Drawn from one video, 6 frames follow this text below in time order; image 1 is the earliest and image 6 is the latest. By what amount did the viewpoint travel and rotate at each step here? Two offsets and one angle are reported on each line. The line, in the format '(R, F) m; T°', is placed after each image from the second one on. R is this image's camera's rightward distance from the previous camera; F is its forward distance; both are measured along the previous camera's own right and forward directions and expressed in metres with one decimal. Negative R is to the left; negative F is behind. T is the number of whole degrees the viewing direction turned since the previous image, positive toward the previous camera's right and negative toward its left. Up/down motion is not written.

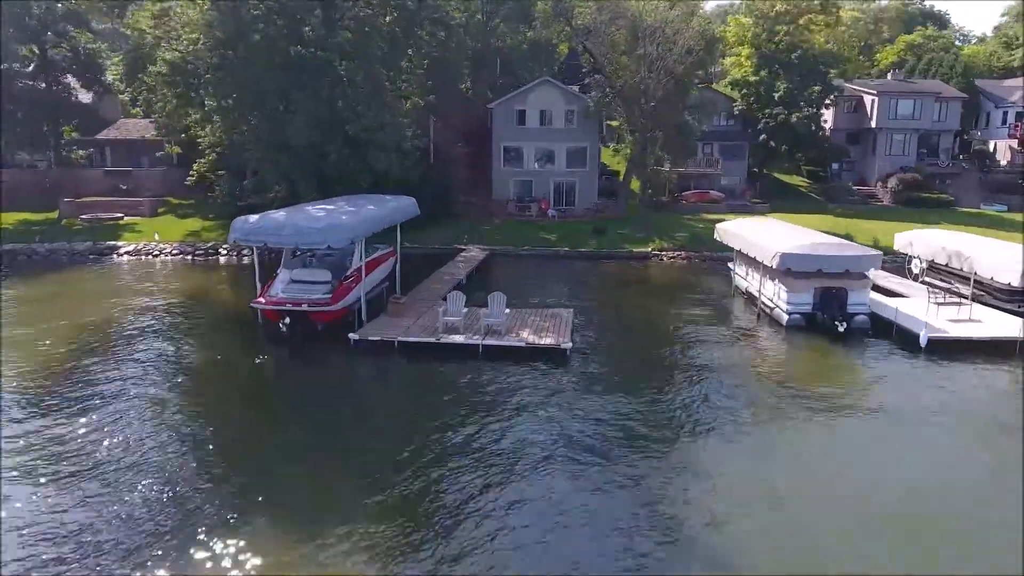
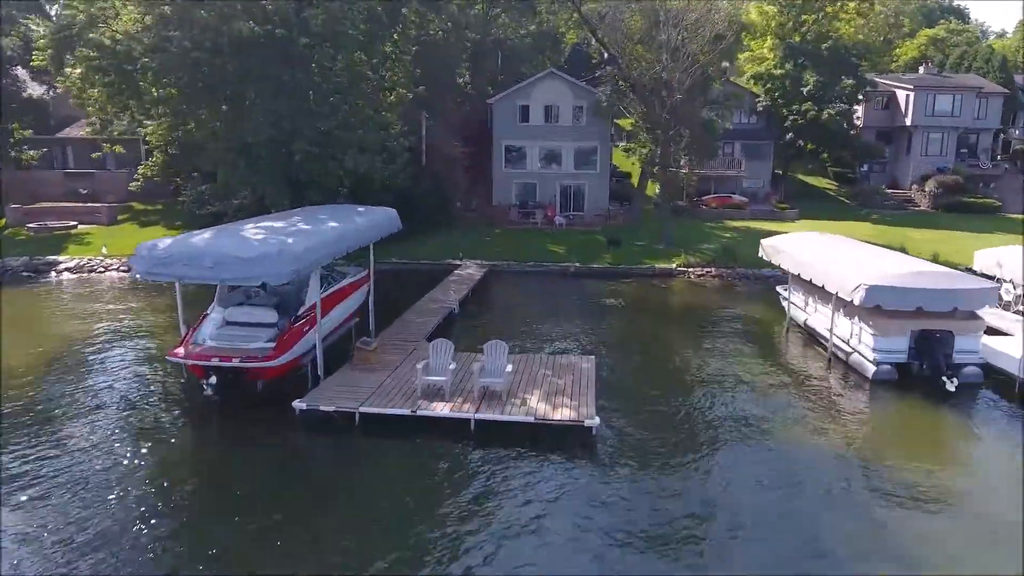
(0.0, +4.9) m; 0°
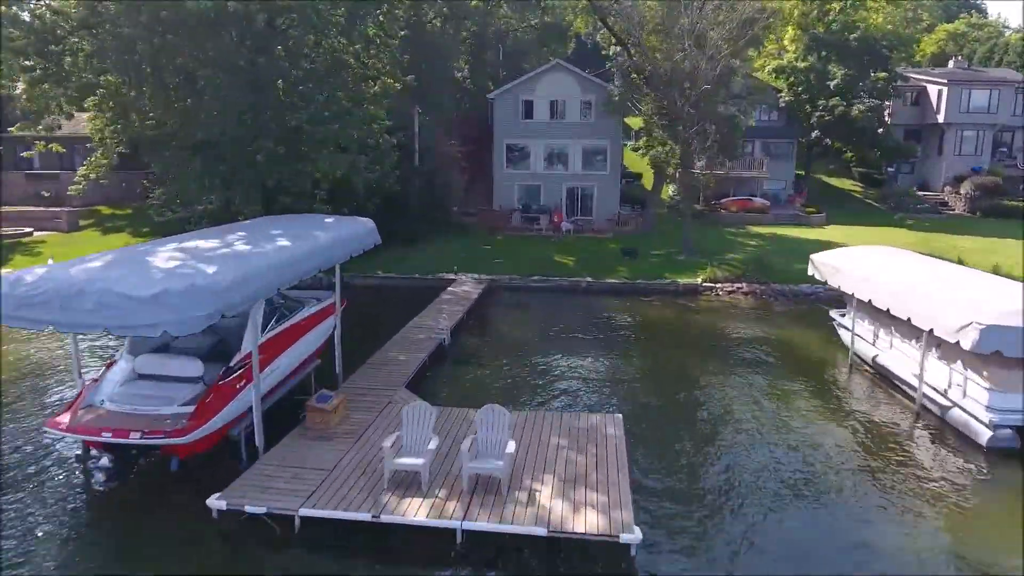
(0.0, +3.8) m; 0°
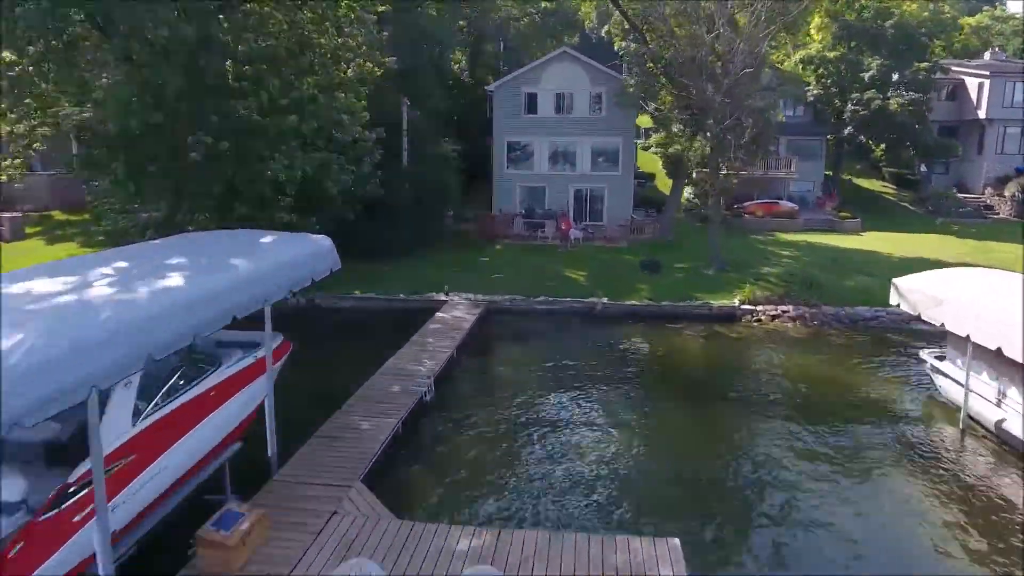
(0.0, +4.3) m; 0°
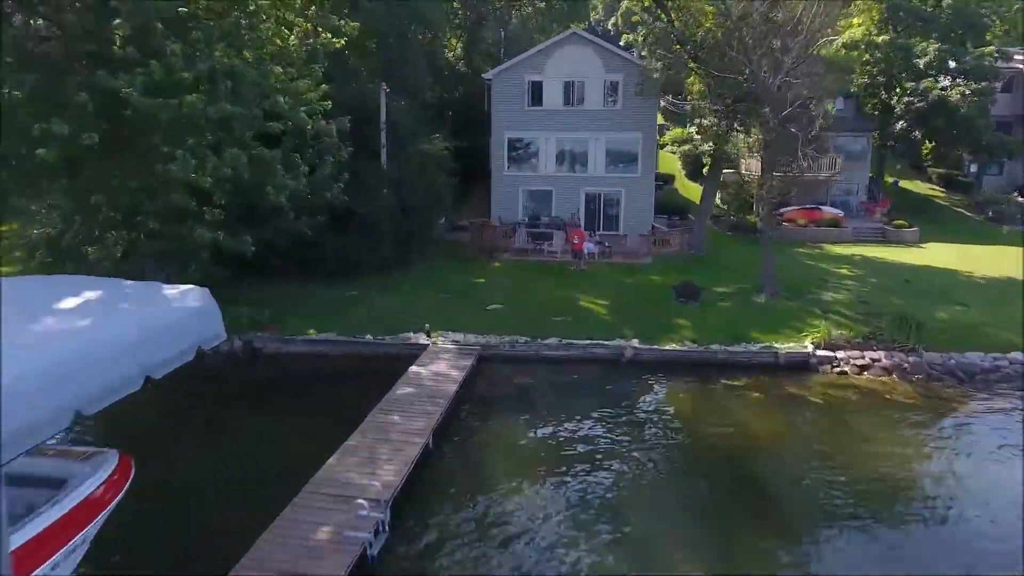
(0.0, +5.5) m; 0°
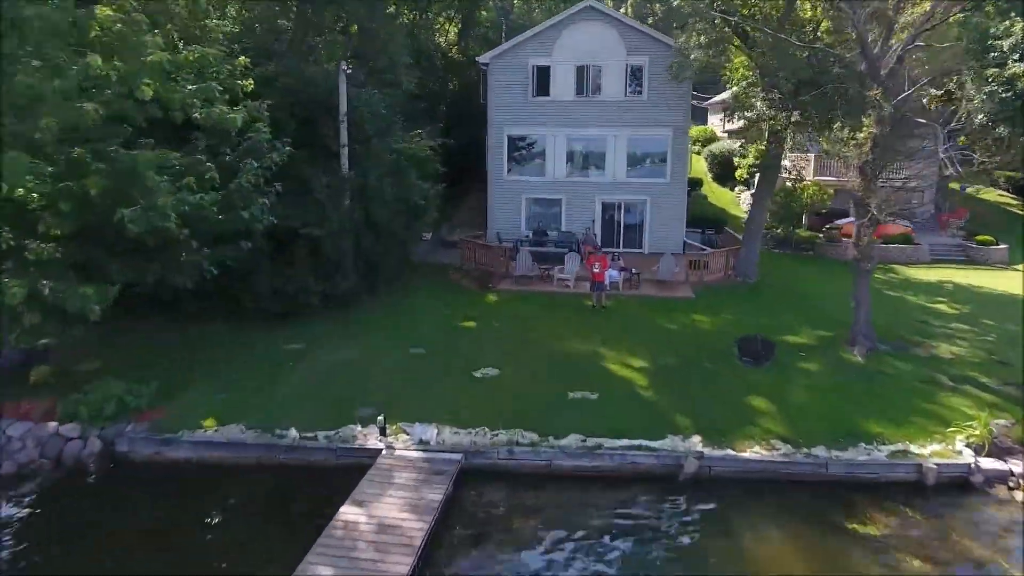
(+0.1, +6.0) m; 0°
